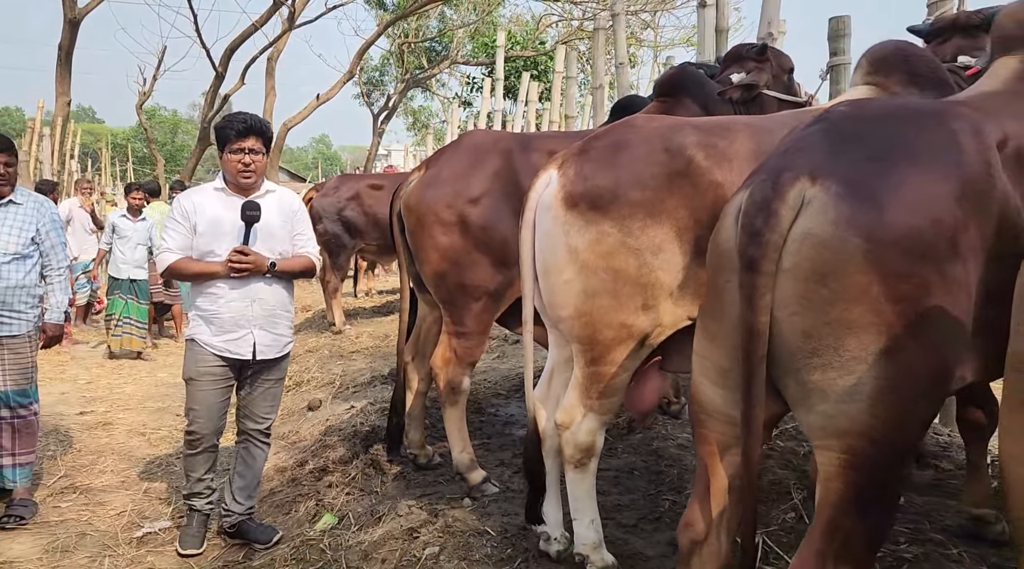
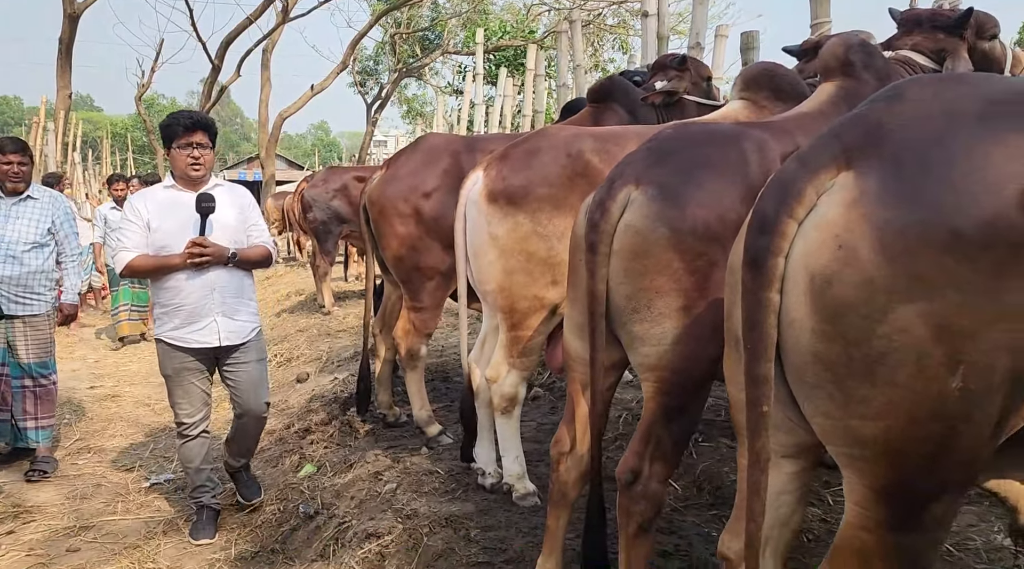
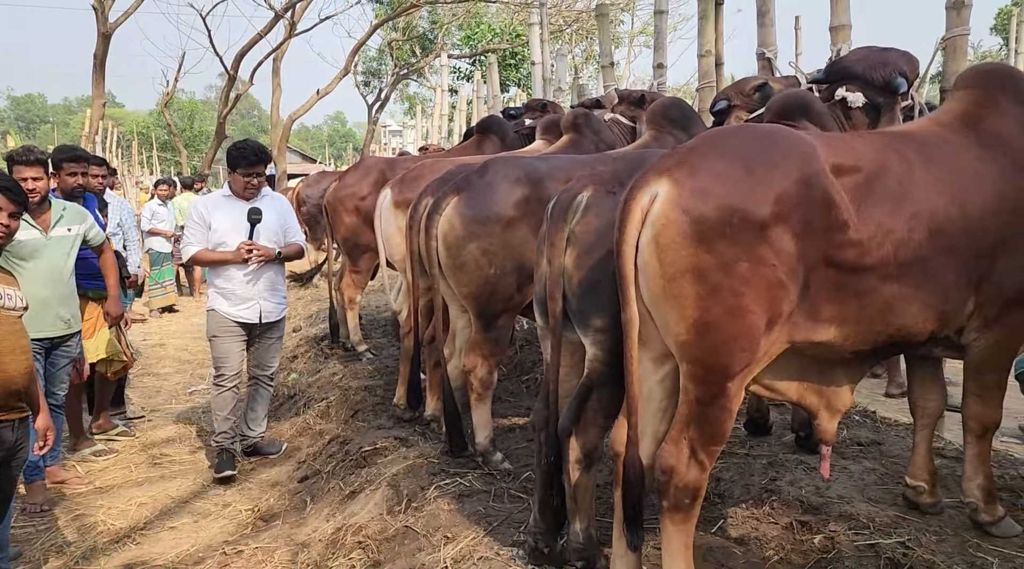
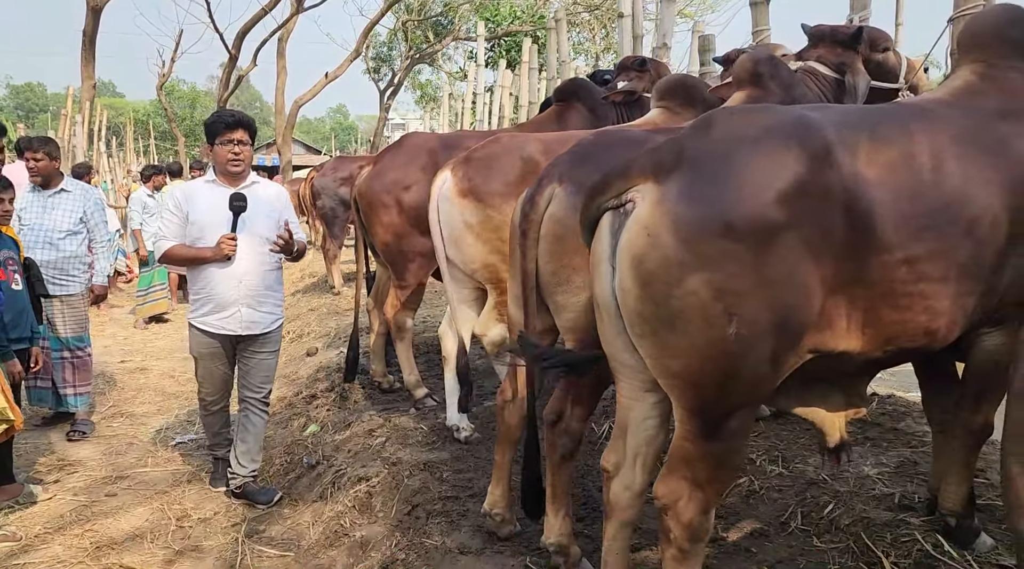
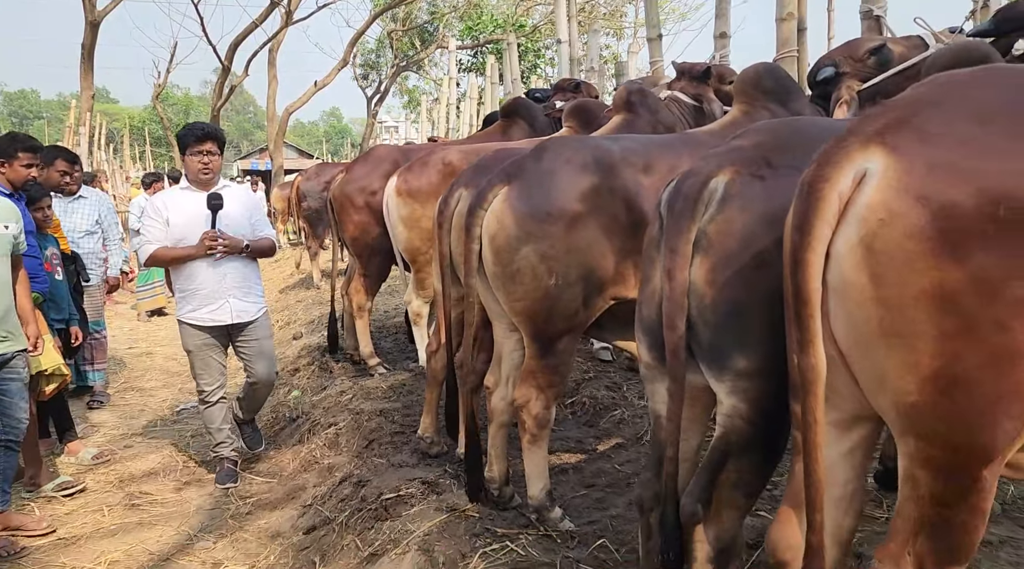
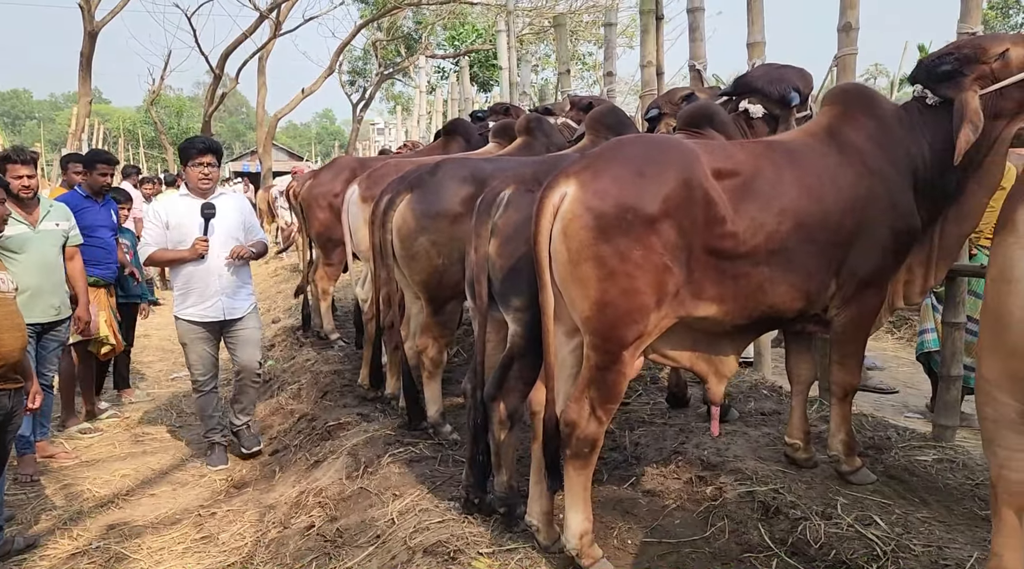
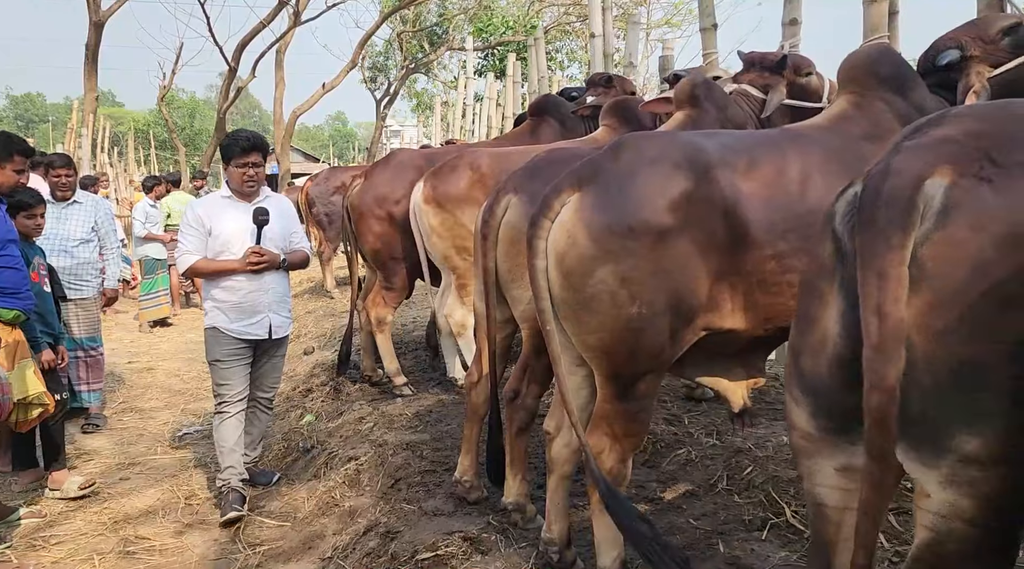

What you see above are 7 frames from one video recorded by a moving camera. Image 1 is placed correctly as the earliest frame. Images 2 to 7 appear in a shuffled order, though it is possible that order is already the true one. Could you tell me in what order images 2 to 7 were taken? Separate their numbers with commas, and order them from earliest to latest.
2, 4, 7, 5, 3, 6
